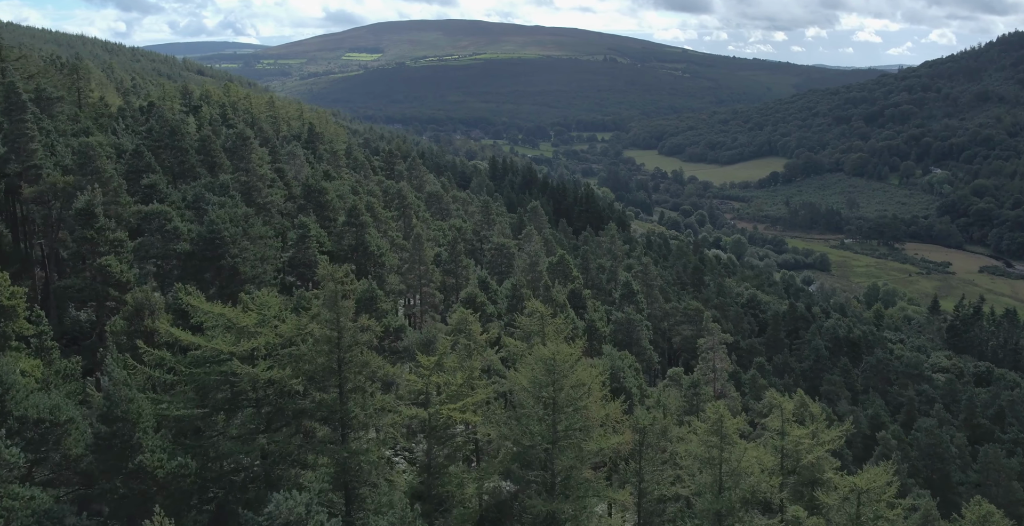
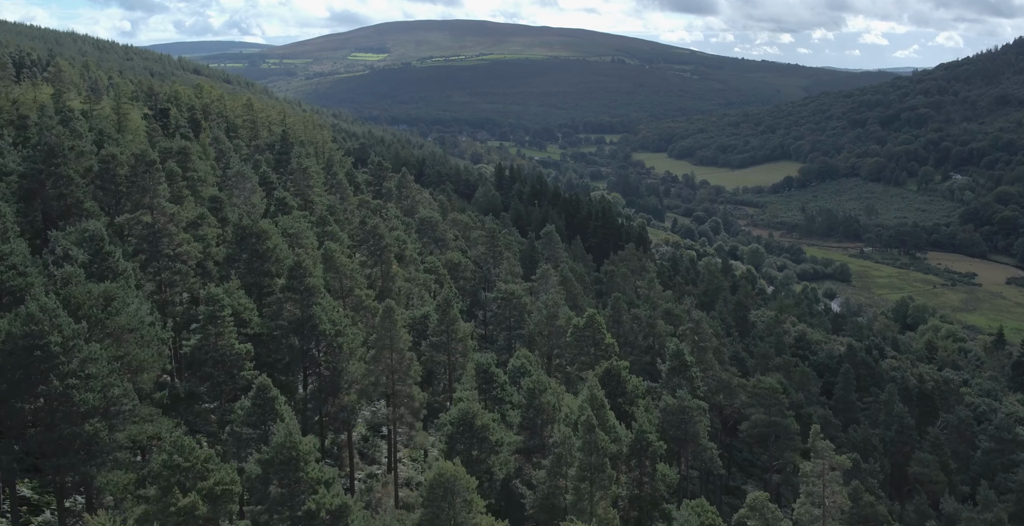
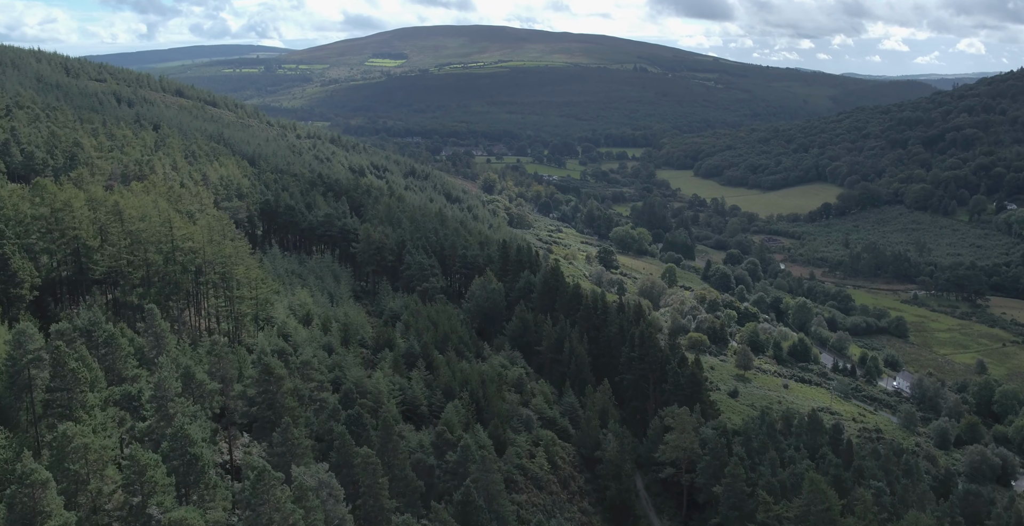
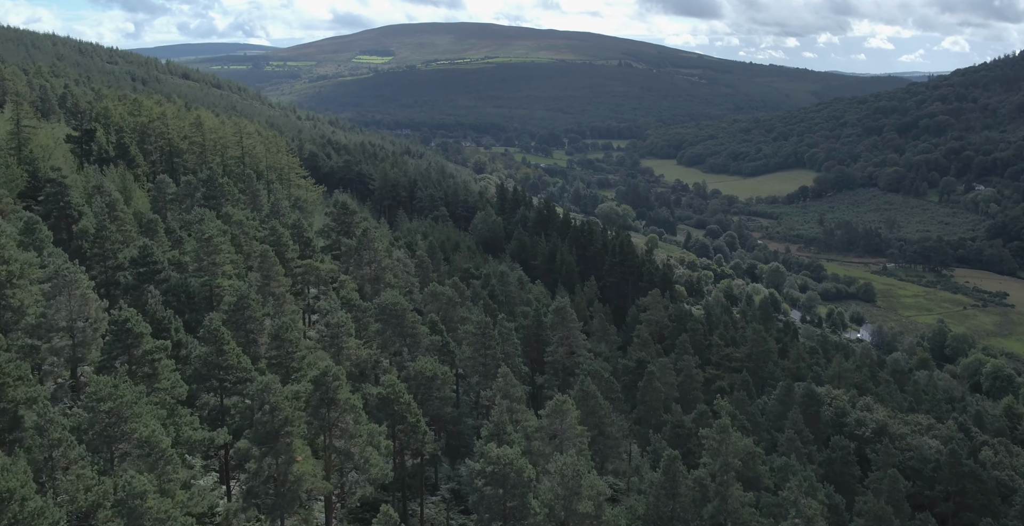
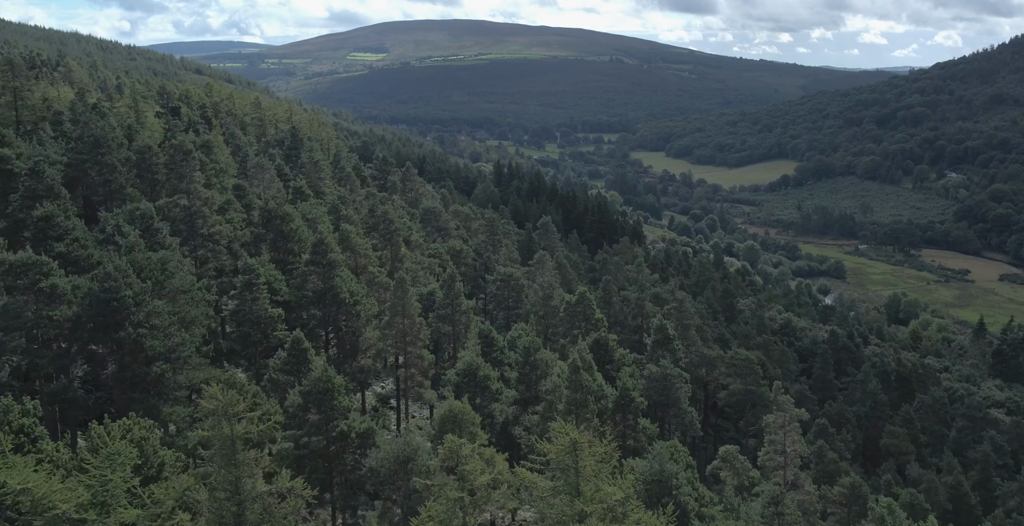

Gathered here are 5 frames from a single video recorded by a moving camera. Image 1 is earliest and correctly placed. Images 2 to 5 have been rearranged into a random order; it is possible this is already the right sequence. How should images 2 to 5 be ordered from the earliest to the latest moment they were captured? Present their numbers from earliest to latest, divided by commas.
2, 4, 3, 5
